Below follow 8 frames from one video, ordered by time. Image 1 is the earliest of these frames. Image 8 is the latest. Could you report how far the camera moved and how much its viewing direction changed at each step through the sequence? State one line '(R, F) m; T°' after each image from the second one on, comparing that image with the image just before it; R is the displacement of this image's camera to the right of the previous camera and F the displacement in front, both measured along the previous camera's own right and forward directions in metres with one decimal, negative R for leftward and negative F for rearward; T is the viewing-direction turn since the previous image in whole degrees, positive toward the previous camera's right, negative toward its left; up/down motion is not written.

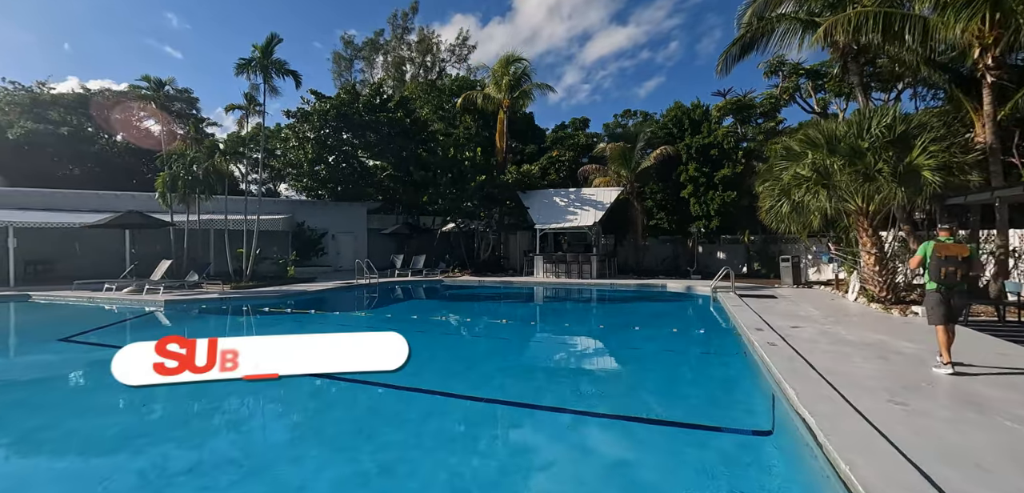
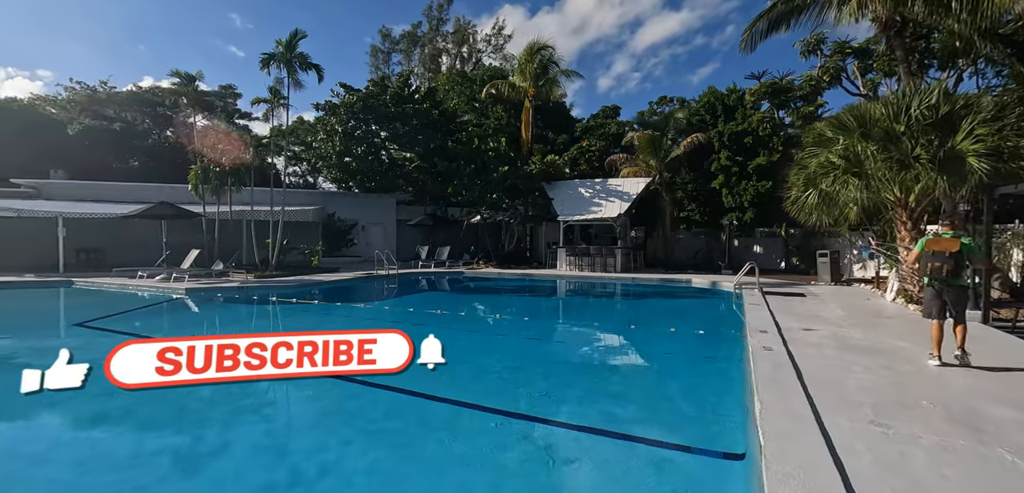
(+0.5, +0.2) m; -4°
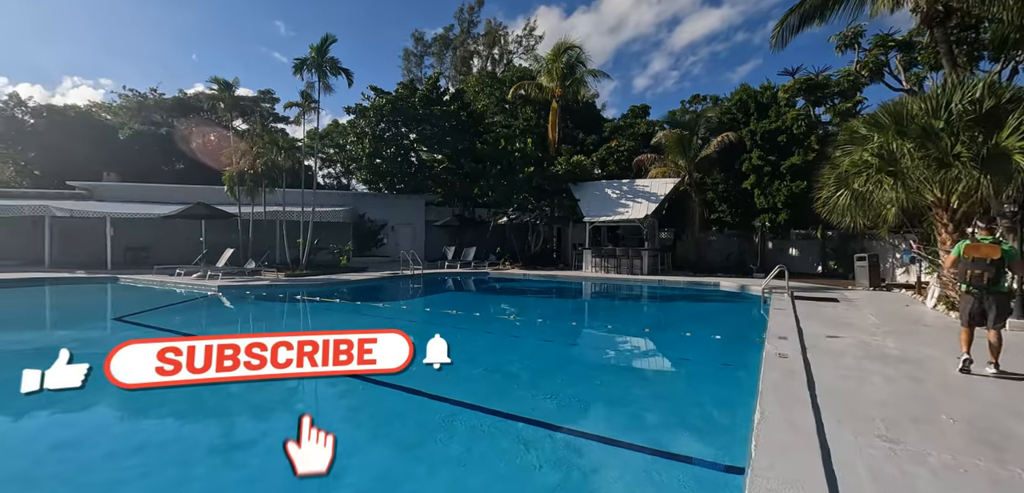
(+0.2, 0.0) m; -4°
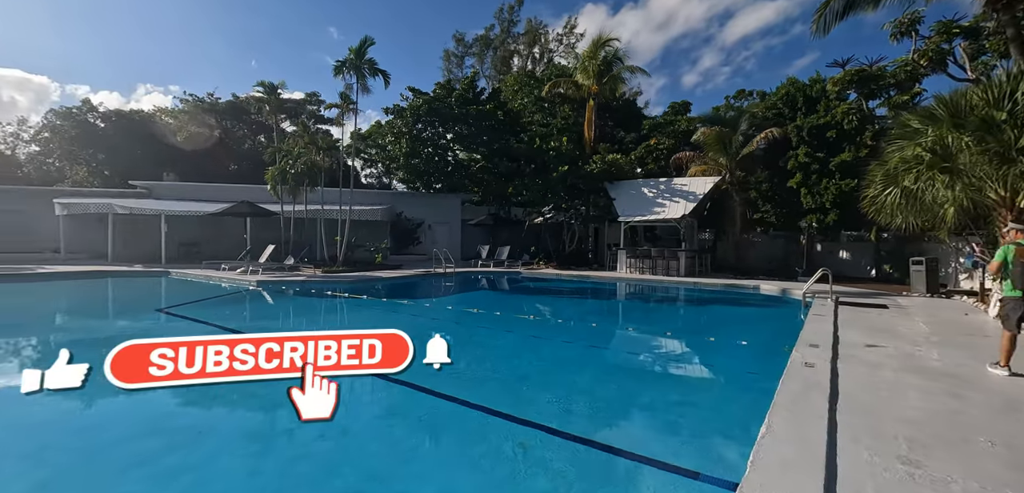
(+0.2, 0.0) m; -5°
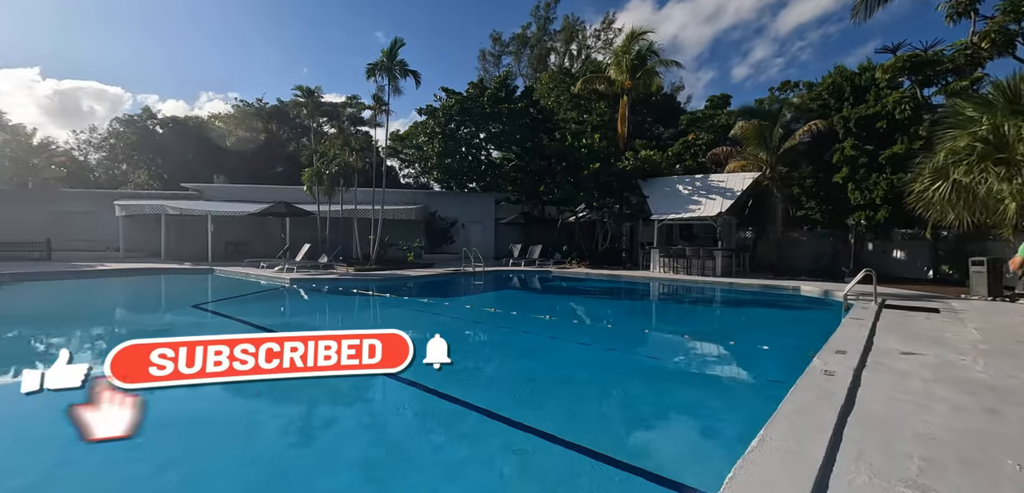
(+0.3, 0.0) m; -5°
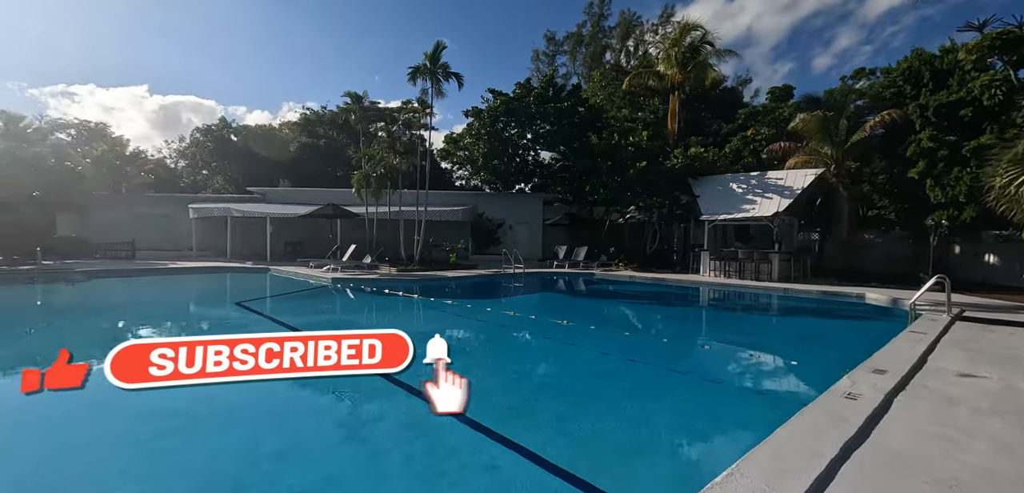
(+0.5, +0.1) m; -7°
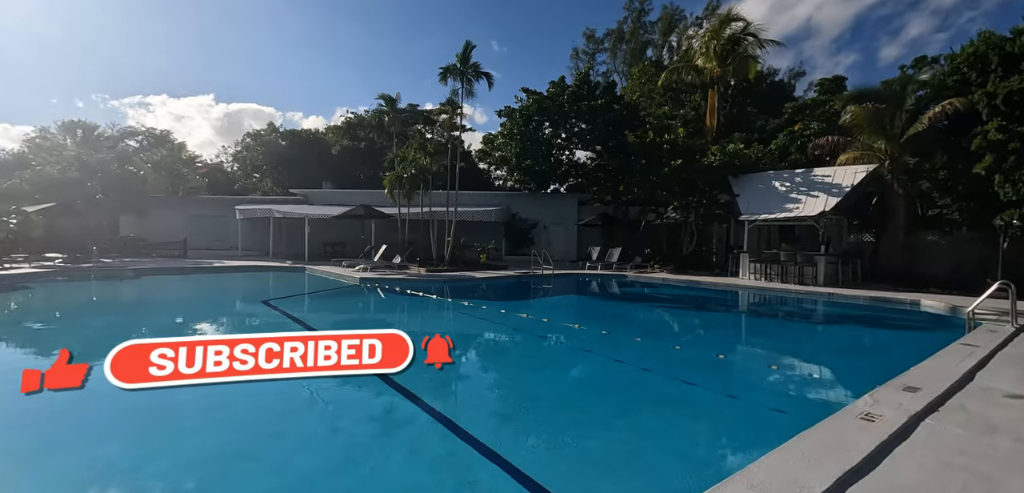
(+0.3, +0.1) m; -5°
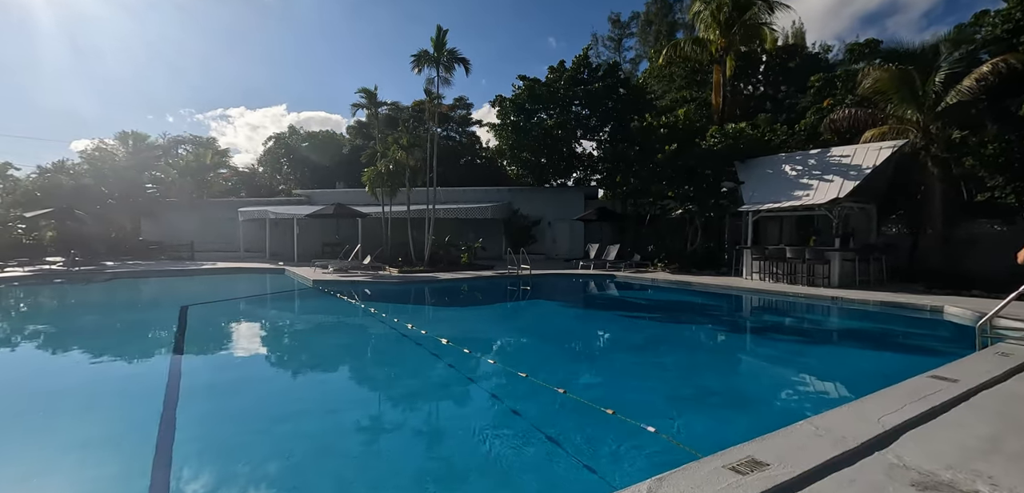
(+2.1, +1.0) m; -6°
